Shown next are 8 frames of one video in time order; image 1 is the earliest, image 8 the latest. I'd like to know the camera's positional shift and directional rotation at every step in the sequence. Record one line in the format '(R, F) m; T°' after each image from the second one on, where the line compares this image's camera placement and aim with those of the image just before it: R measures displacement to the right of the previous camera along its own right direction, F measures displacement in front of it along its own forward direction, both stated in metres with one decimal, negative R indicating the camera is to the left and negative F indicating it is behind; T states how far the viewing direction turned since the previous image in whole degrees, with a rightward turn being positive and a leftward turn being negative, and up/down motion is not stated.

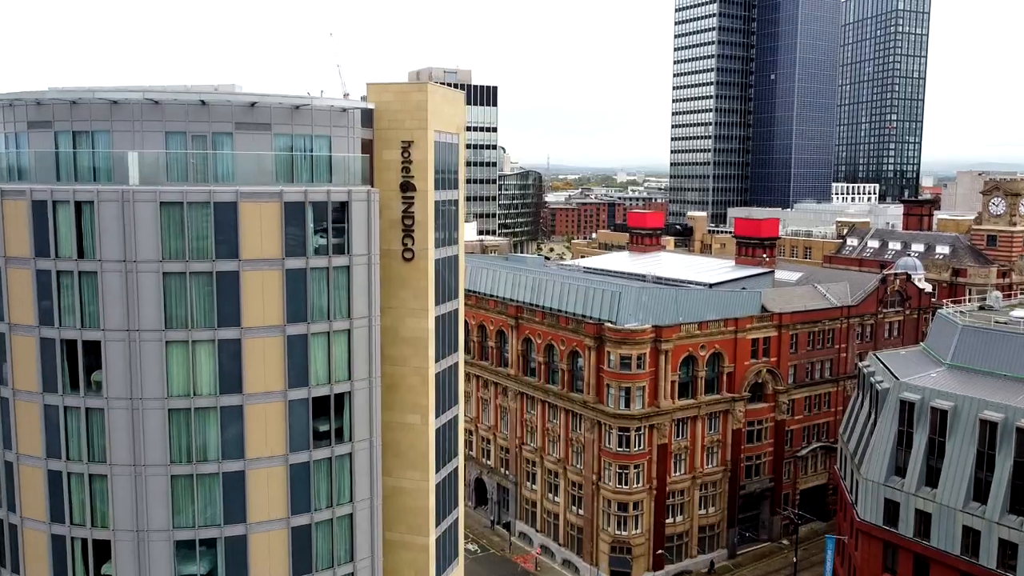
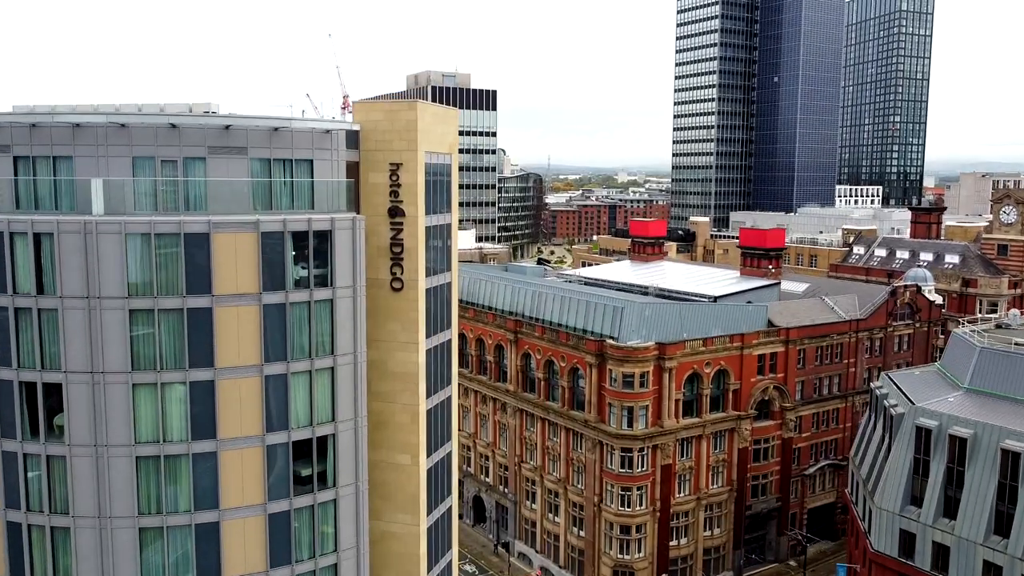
(+0.2, +1.9) m; 0°
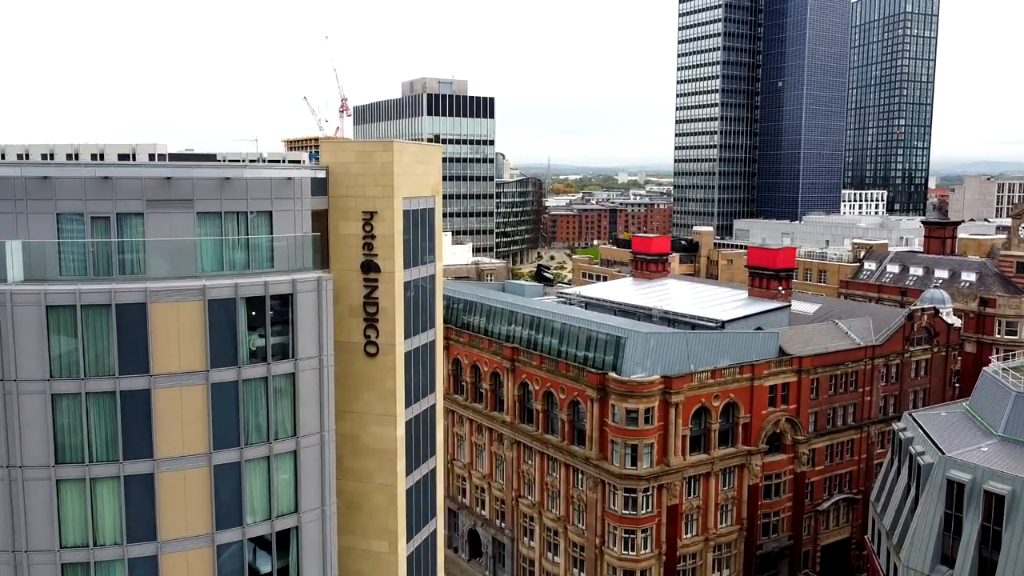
(+0.3, +3.5) m; 0°
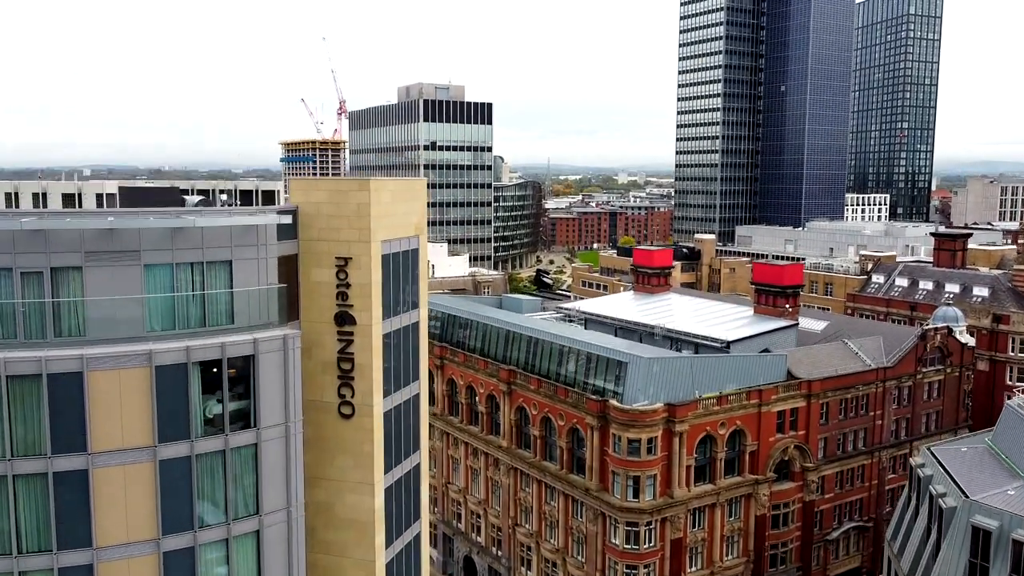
(+0.2, +2.5) m; 0°
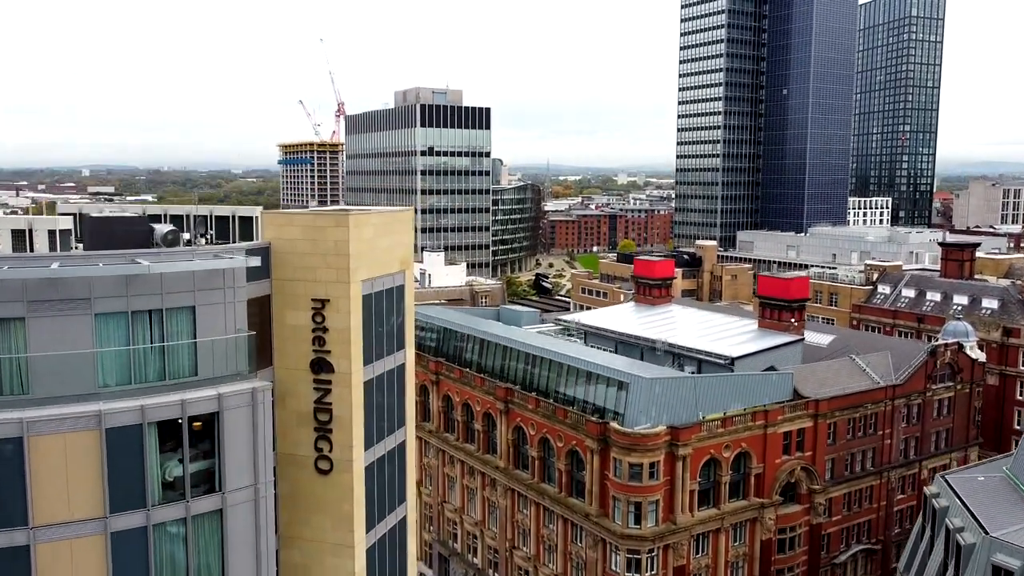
(+0.2, +1.9) m; 0°
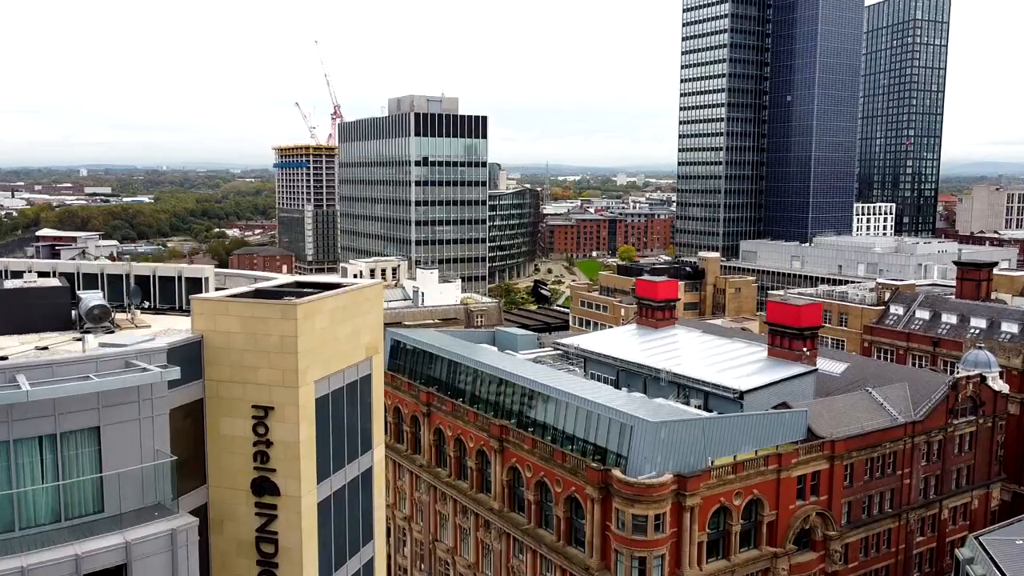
(+0.3, +3.6) m; 0°
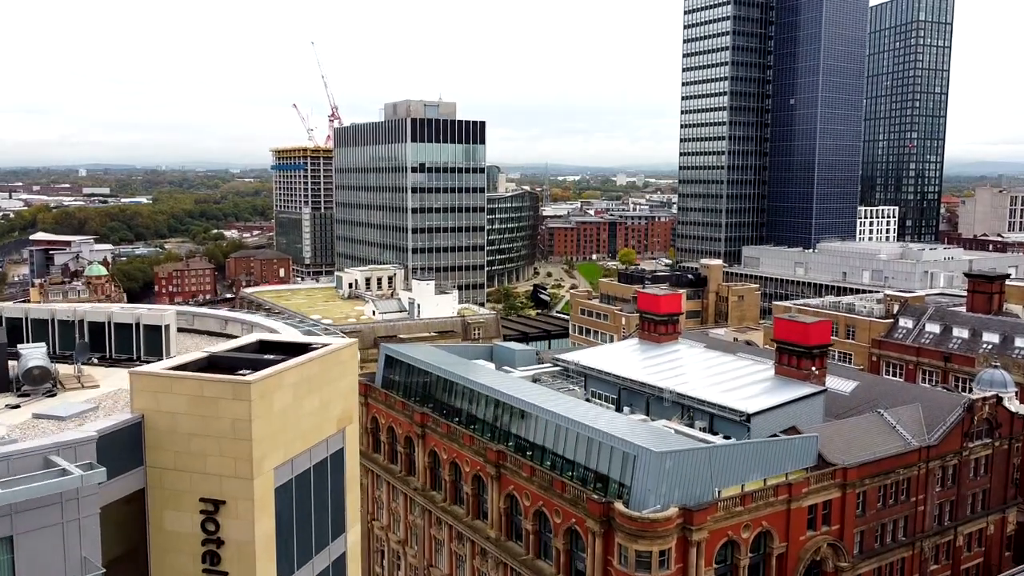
(+0.1, +2.3) m; 0°
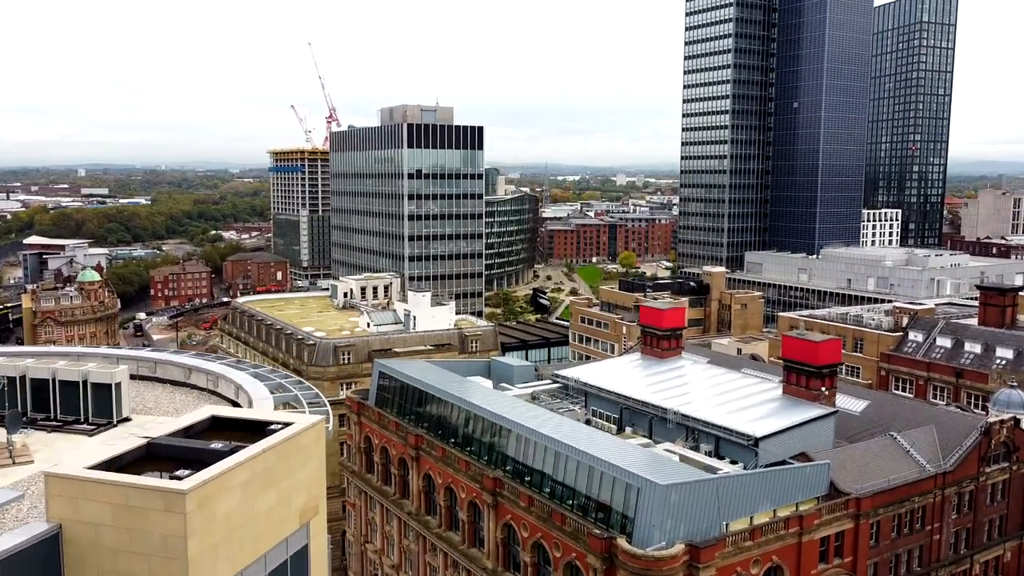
(+0.2, +2.3) m; 0°
